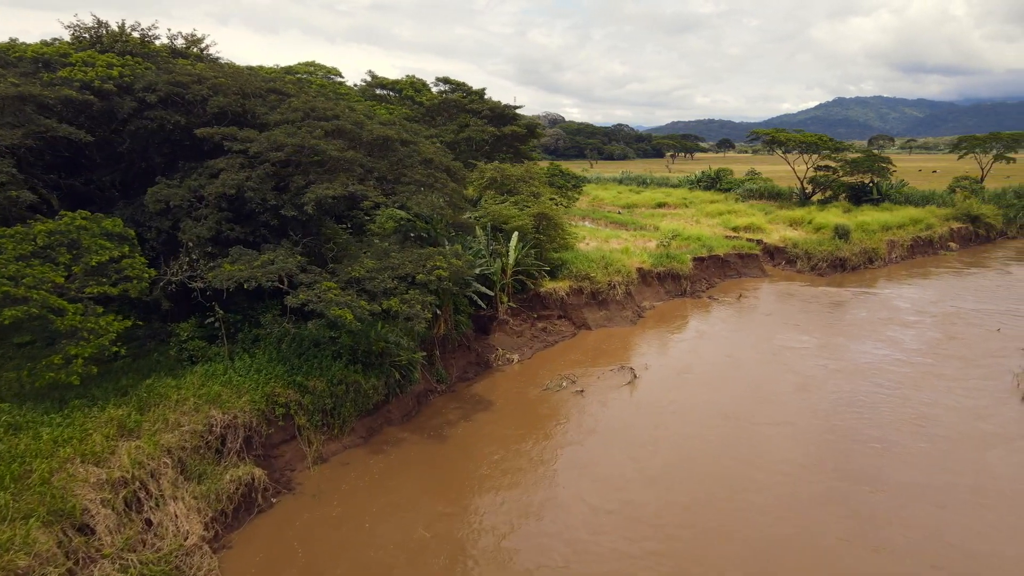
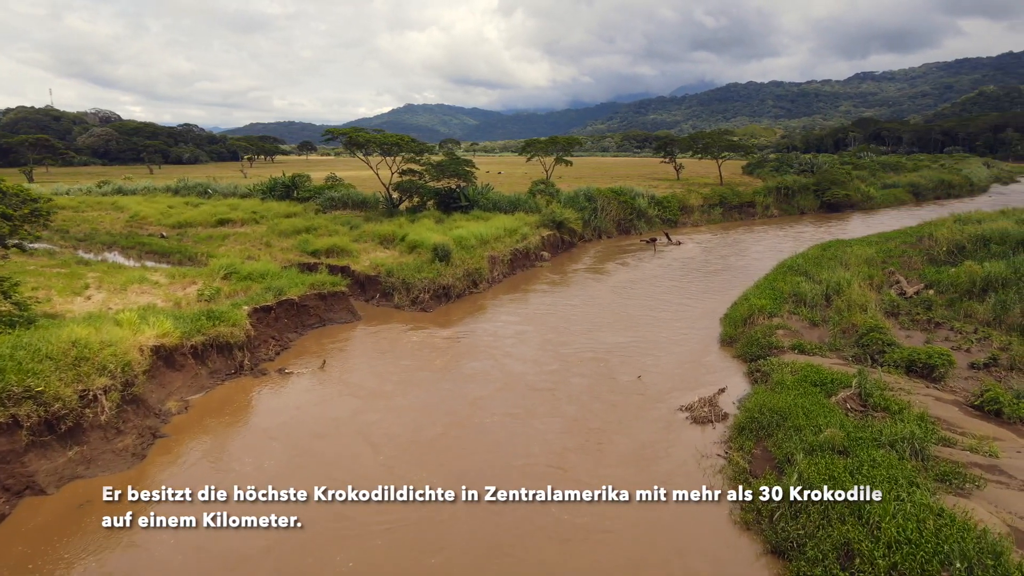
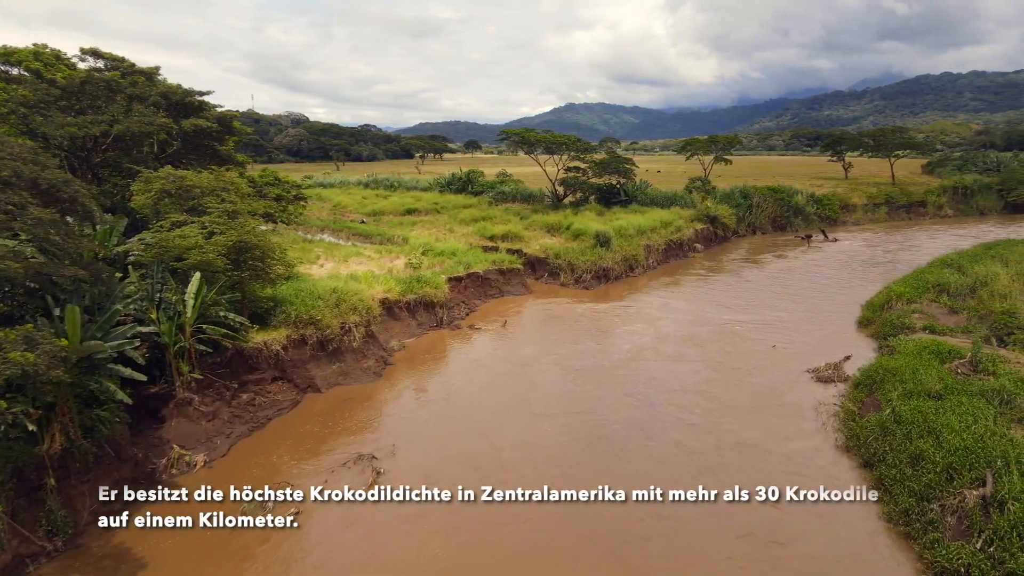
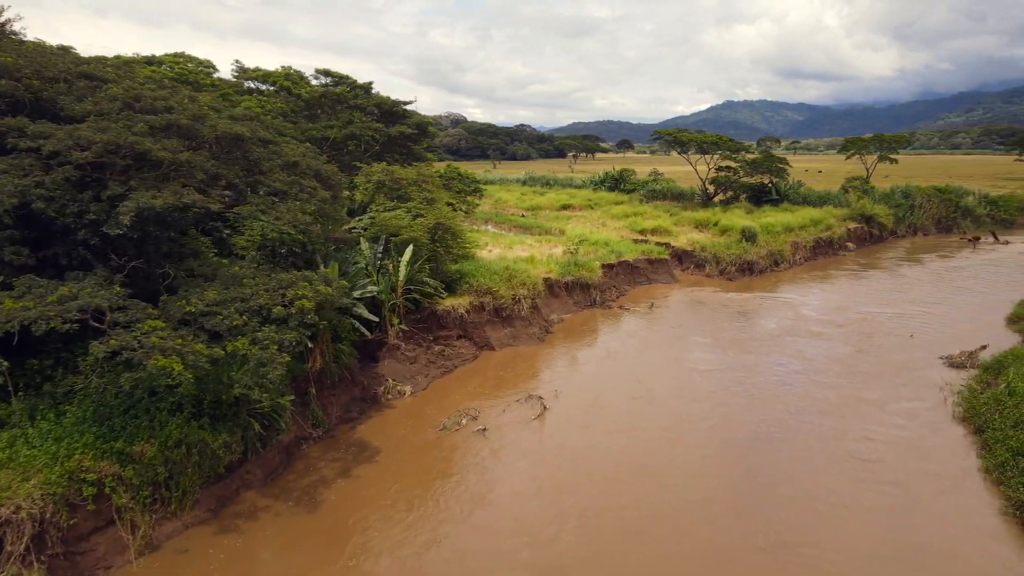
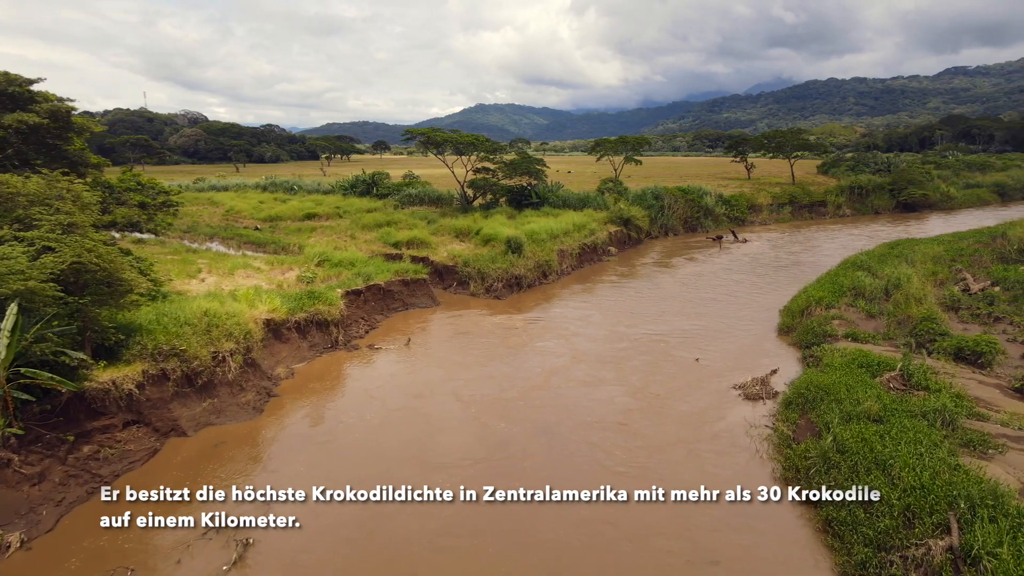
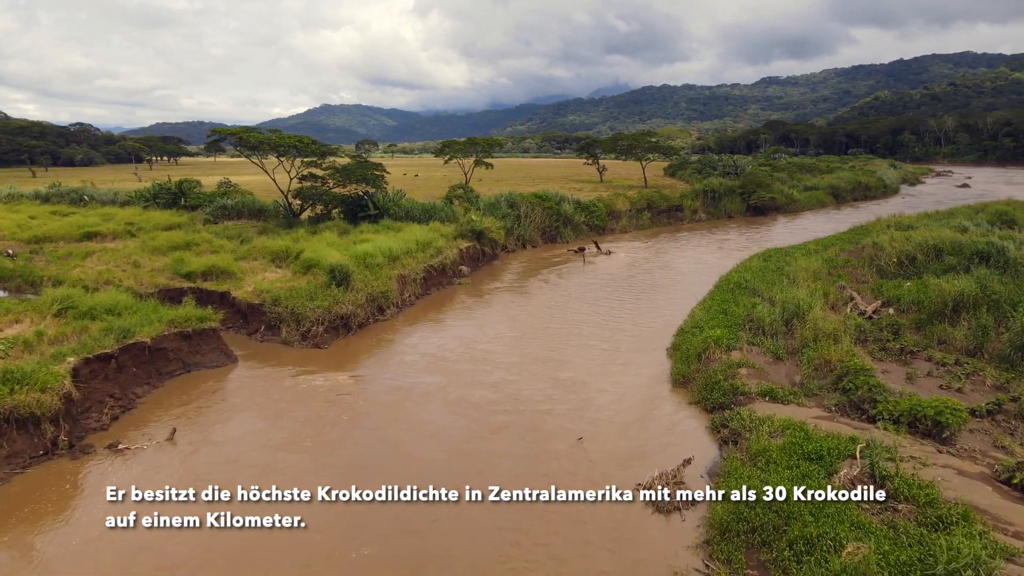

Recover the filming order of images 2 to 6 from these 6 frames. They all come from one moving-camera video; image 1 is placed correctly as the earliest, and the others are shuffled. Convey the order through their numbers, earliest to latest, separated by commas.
4, 3, 5, 2, 6
